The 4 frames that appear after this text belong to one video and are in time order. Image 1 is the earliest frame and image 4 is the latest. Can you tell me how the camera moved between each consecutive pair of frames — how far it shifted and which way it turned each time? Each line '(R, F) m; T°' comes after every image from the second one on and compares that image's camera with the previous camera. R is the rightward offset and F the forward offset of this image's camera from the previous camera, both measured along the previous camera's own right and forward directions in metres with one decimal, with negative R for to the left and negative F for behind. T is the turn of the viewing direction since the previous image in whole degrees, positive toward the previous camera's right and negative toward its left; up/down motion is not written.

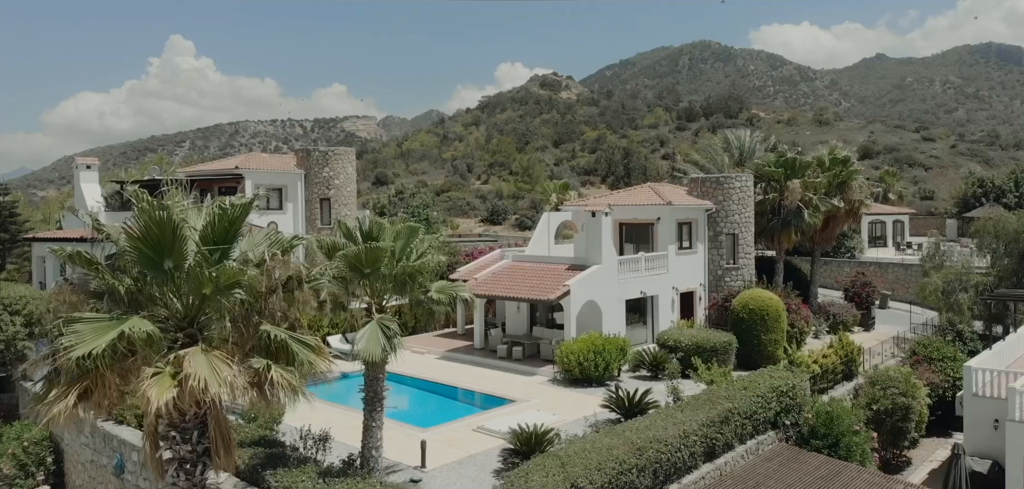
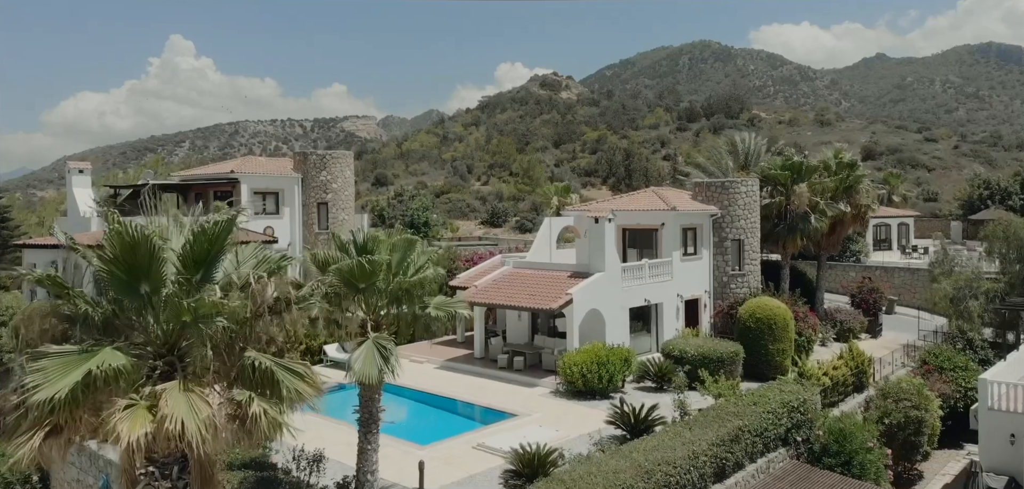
(0.0, +0.7) m; 0°
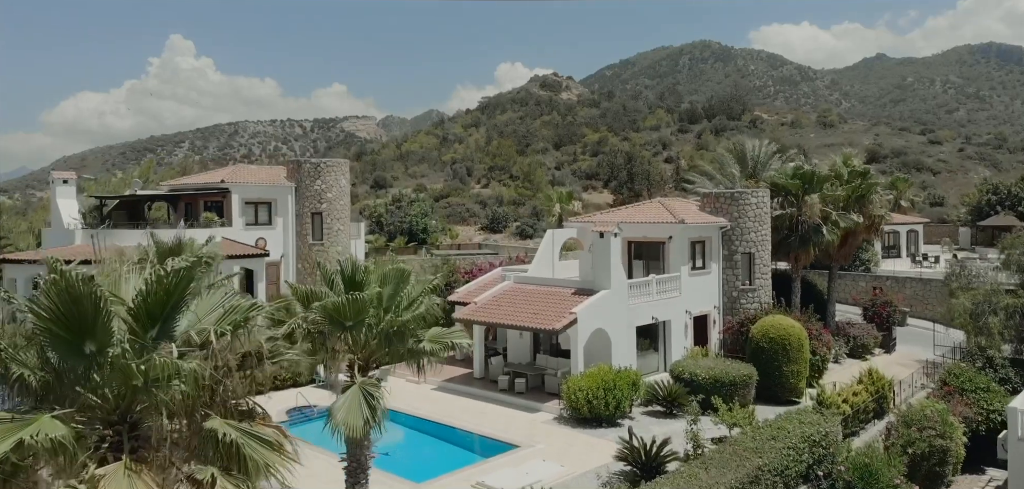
(0.0, +1.2) m; 0°
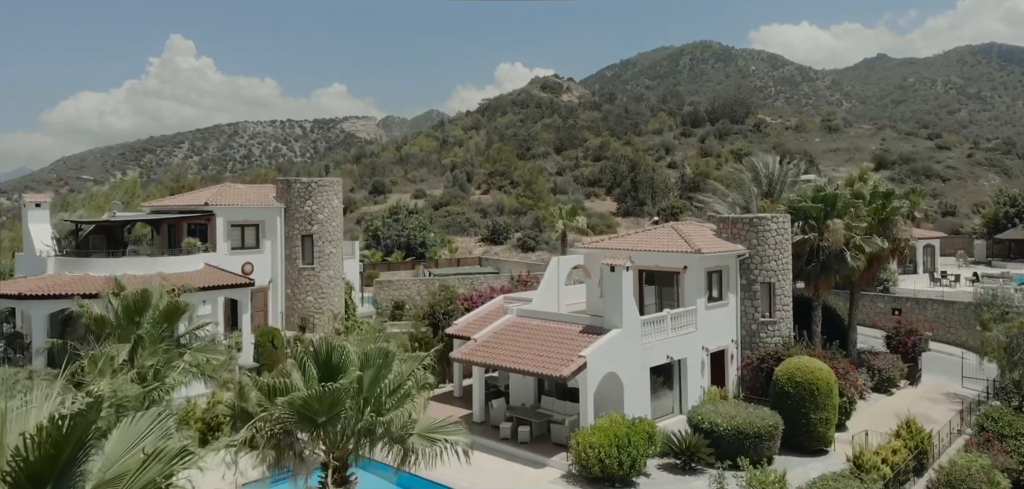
(-0.1, +2.0) m; 0°
